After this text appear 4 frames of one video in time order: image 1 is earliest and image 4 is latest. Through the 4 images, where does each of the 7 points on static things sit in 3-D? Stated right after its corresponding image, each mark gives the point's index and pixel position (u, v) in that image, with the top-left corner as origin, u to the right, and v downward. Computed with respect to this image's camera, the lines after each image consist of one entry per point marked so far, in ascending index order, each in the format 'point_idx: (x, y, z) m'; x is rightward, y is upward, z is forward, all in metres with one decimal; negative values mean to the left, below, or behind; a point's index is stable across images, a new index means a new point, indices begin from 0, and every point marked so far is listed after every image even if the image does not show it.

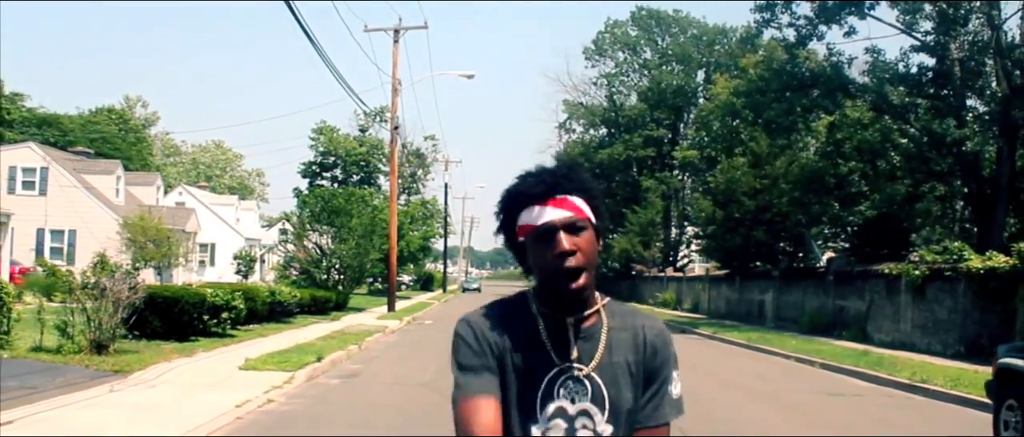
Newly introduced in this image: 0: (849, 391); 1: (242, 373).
0: (+4.7, -2.4, +15.1) m
1: (-3.4, -2.0, +13.5) m
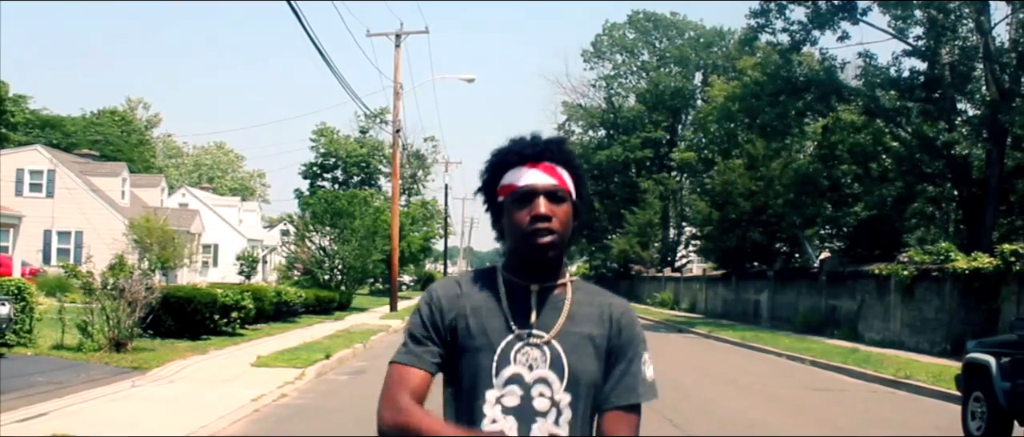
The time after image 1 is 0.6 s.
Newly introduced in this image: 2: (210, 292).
0: (+4.7, -2.4, +15.7) m
1: (-3.4, -2.0, +14.2) m
2: (-5.0, -1.2, +17.9) m
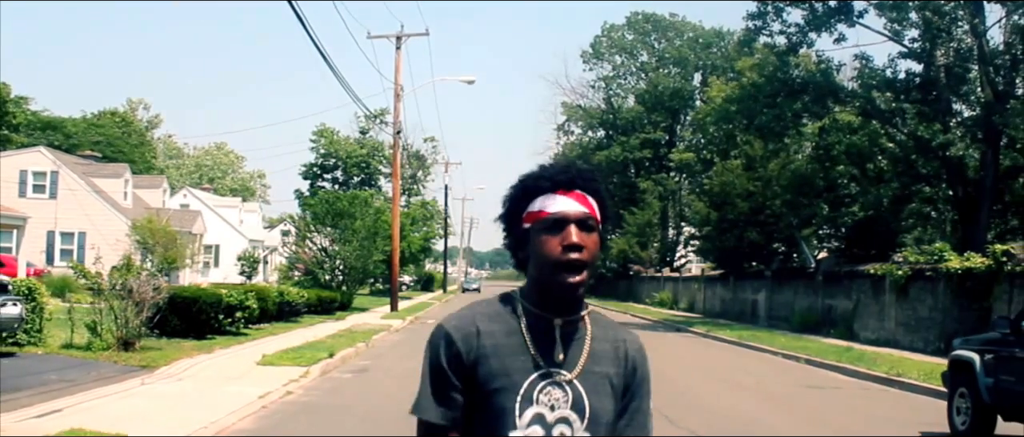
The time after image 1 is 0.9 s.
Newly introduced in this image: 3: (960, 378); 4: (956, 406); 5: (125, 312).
0: (+4.7, -2.5, +16.0) m
1: (-3.4, -2.0, +14.5) m
2: (-5.0, -1.3, +18.2) m
3: (+4.0, -1.4, +9.7) m
4: (+4.0, -1.7, +9.7) m
5: (-5.4, -1.3, +15.1) m
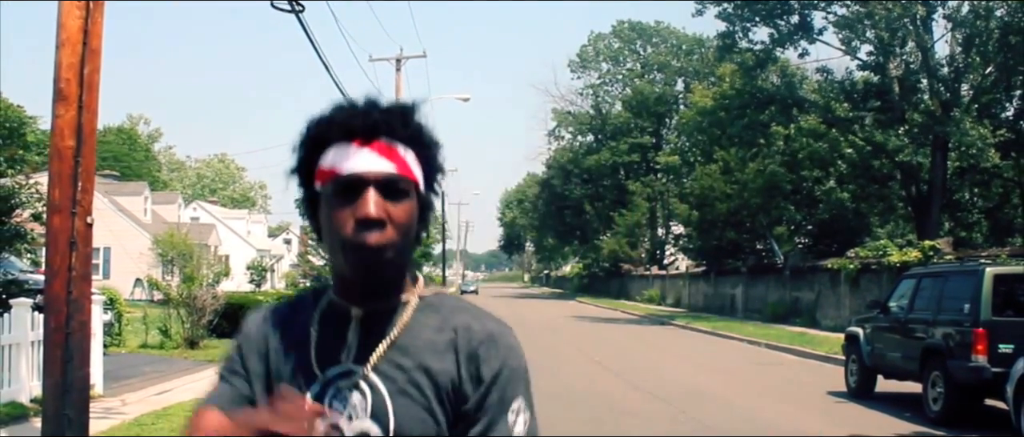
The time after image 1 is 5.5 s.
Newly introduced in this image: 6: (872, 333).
0: (+4.7, -2.5, +19.1) m
1: (-3.4, -2.3, +17.5) m
2: (-5.1, -1.6, +21.3) m
3: (+4.0, -1.5, +12.8) m
4: (+4.0, -1.8, +12.7) m
5: (-5.4, -1.7, +18.2) m
6: (+4.1, -1.3, +12.1) m
